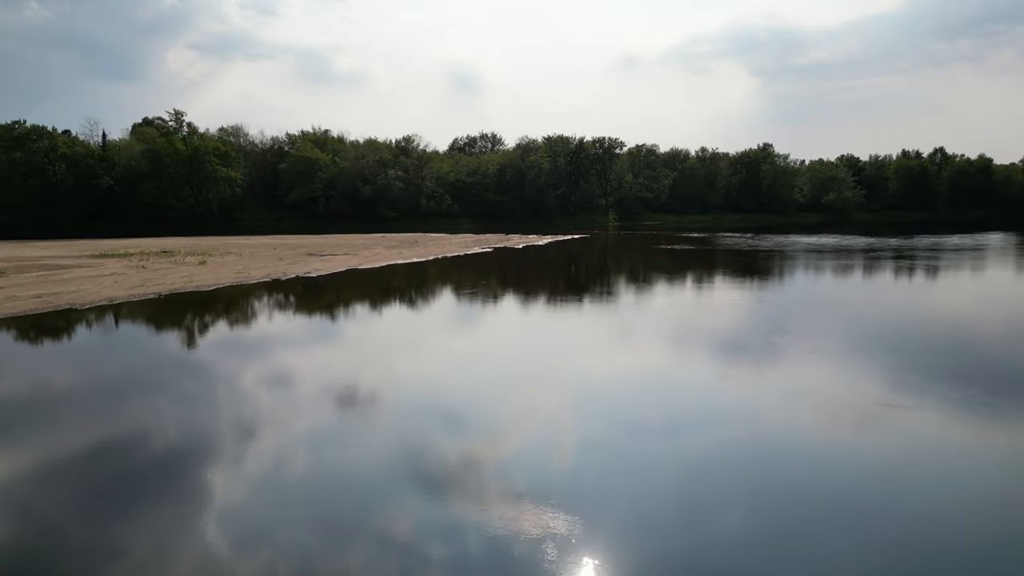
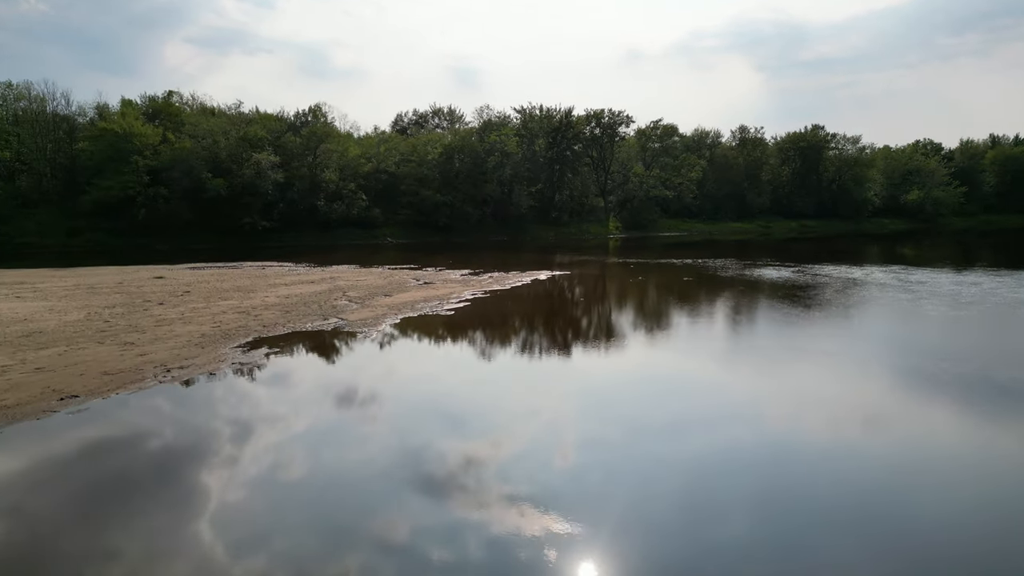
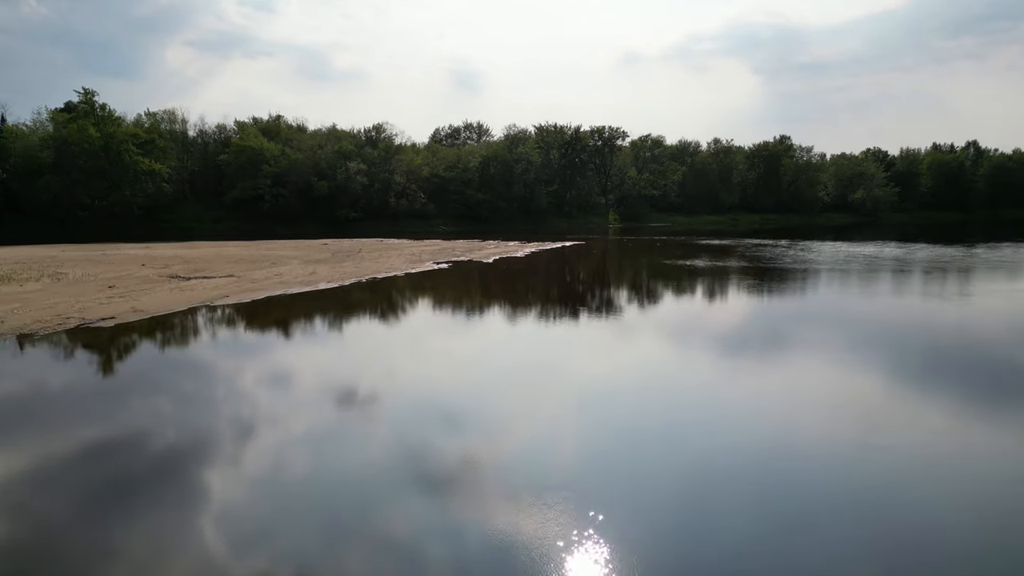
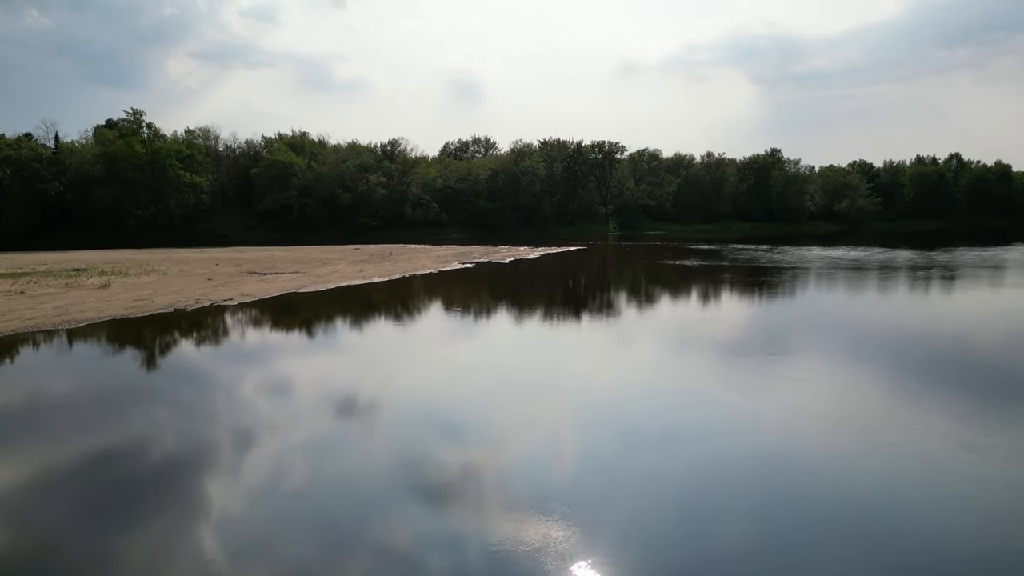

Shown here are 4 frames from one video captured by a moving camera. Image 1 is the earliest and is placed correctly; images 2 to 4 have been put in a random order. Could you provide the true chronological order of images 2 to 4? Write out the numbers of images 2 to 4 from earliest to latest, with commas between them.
4, 3, 2
